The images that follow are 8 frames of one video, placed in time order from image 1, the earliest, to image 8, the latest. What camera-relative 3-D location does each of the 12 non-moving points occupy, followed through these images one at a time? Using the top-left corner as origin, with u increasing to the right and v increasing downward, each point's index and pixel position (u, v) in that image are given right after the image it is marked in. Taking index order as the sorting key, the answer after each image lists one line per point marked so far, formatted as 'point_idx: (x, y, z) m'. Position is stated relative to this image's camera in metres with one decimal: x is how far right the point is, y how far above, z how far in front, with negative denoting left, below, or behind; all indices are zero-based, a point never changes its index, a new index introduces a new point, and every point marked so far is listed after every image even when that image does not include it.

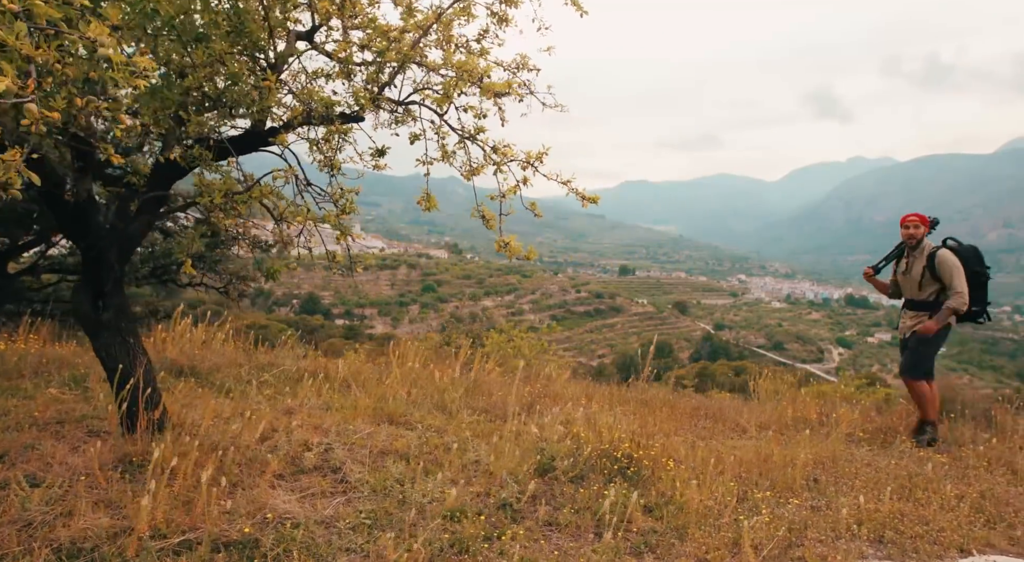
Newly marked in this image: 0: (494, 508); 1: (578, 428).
0: (-0.1, -1.2, +3.7) m
1: (+0.5, -1.1, +5.0) m
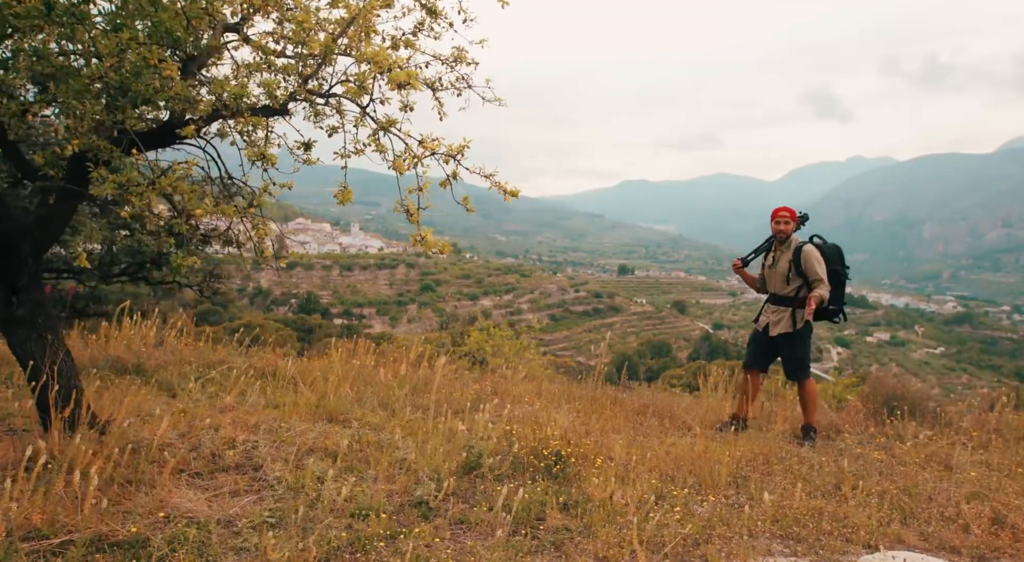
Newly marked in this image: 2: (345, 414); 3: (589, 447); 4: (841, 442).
0: (-0.6, -1.2, +3.6) m
1: (0.0, -1.1, +4.9) m
2: (-1.4, -1.1, +5.7) m
3: (+0.5, -1.1, +4.6) m
4: (+2.7, -1.3, +5.5) m
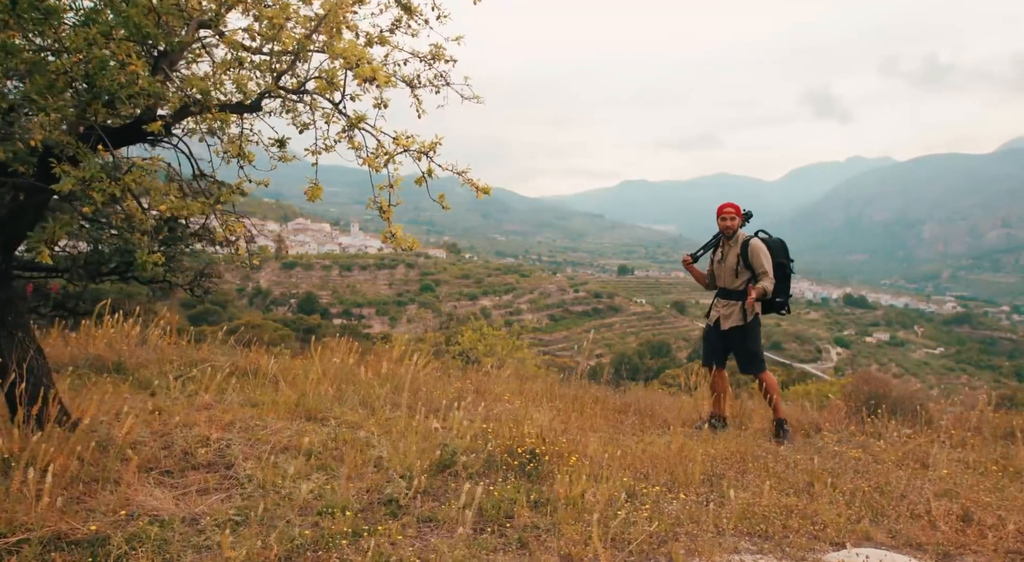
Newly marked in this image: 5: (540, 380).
0: (-0.7, -1.2, +3.6) m
1: (-0.2, -1.1, +4.9) m
2: (-1.6, -1.1, +5.7) m
3: (+0.4, -1.1, +4.6) m
4: (+2.5, -1.3, +5.5) m
5: (+0.4, -1.3, +8.7) m
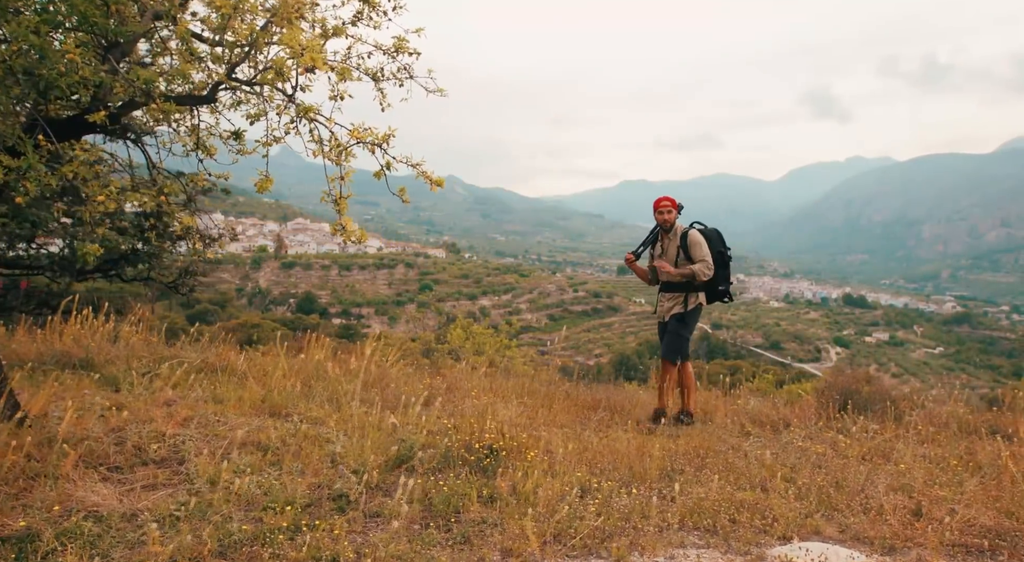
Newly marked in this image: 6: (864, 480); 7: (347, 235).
0: (-1.0, -1.2, +3.6) m
1: (-0.4, -1.0, +4.9) m
2: (-1.9, -1.1, +5.6) m
3: (+0.1, -1.1, +4.6) m
4: (+2.2, -1.3, +5.5) m
5: (+0.1, -1.2, +8.7) m
6: (+2.2, -1.2, +4.2) m
7: (-1.0, +0.3, +4.0) m
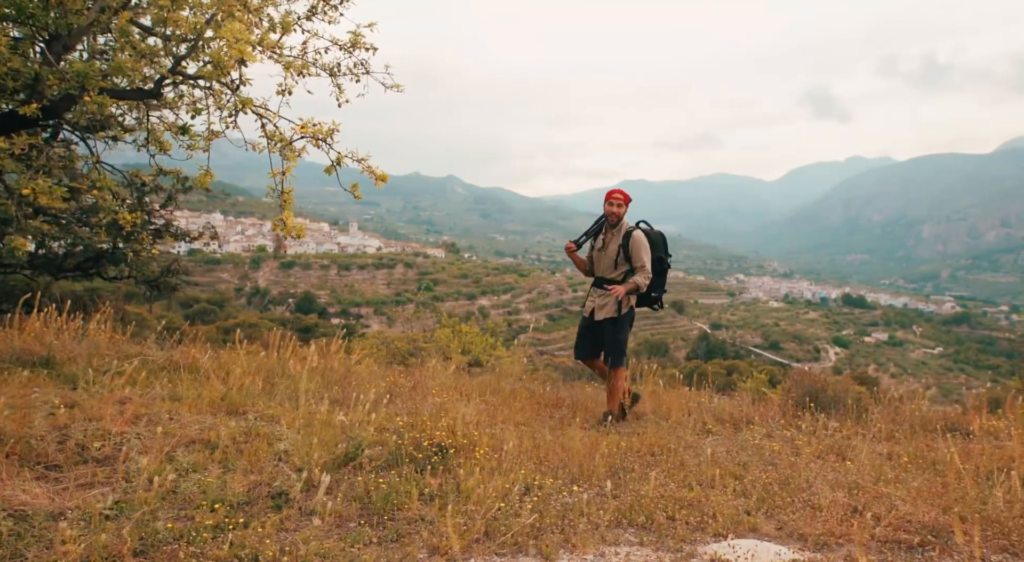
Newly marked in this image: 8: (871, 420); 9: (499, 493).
0: (-1.3, -1.1, +3.6) m
1: (-0.8, -1.0, +4.8) m
2: (-2.2, -1.0, +5.6) m
3: (-0.3, -1.1, +4.6) m
4: (+1.9, -1.2, +5.5) m
5: (-0.3, -1.2, +8.7) m
6: (+1.9, -1.2, +4.2) m
7: (-1.3, +0.3, +3.9) m
8: (+3.3, -1.3, +6.1) m
9: (-0.1, -1.2, +3.7) m
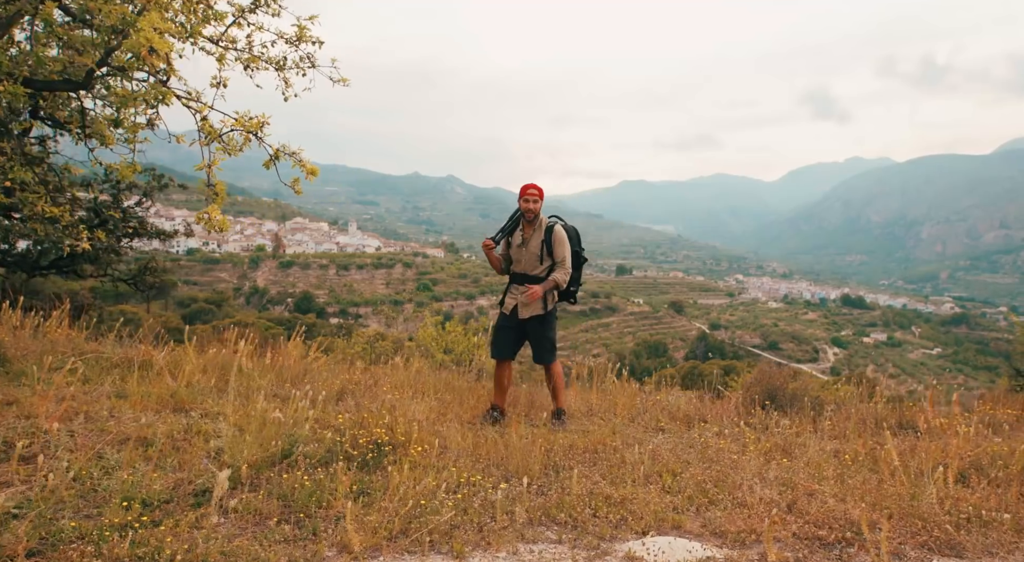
0: (-1.7, -1.1, +3.5) m
1: (-1.2, -1.0, +4.8) m
2: (-2.6, -1.0, +5.5) m
3: (-0.6, -1.0, +4.5) m
4: (+1.5, -1.2, +5.4) m
5: (-0.7, -1.2, +8.6) m
6: (+1.5, -1.2, +4.1) m
7: (-1.7, +0.3, +3.9) m
8: (+2.8, -1.2, +6.1) m
9: (-0.5, -1.1, +3.6) m
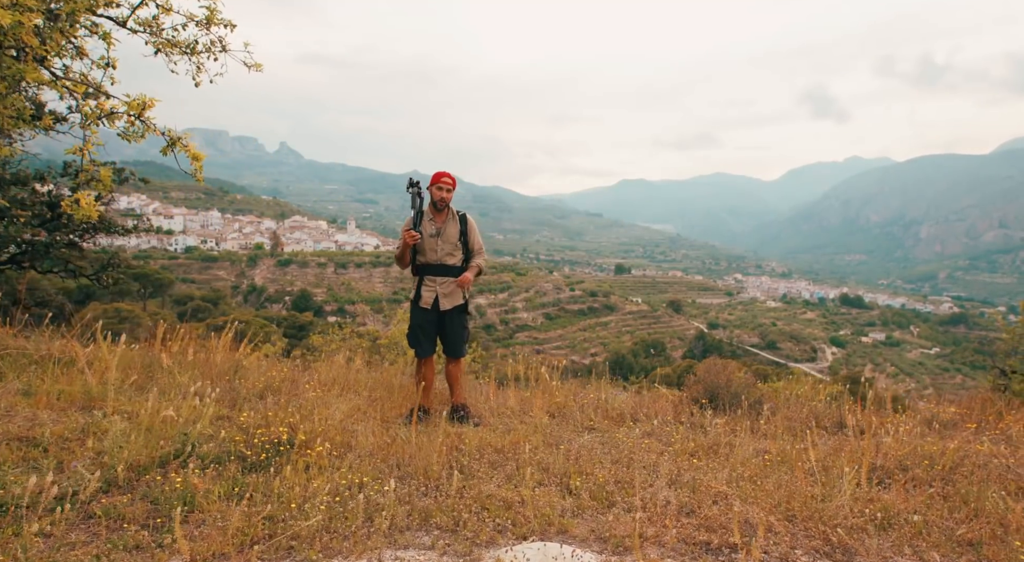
0: (-2.3, -1.1, +3.3) m
1: (-1.8, -0.9, +4.6) m
2: (-3.2, -0.9, +5.3) m
3: (-1.2, -1.0, +4.3) m
4: (+0.9, -1.2, +5.3) m
5: (-1.4, -1.1, +8.4) m
6: (+0.9, -1.2, +4.0) m
7: (-2.2, +0.4, +3.7) m
8: (+2.2, -1.2, +6.0) m
9: (-1.0, -1.1, +3.4) m
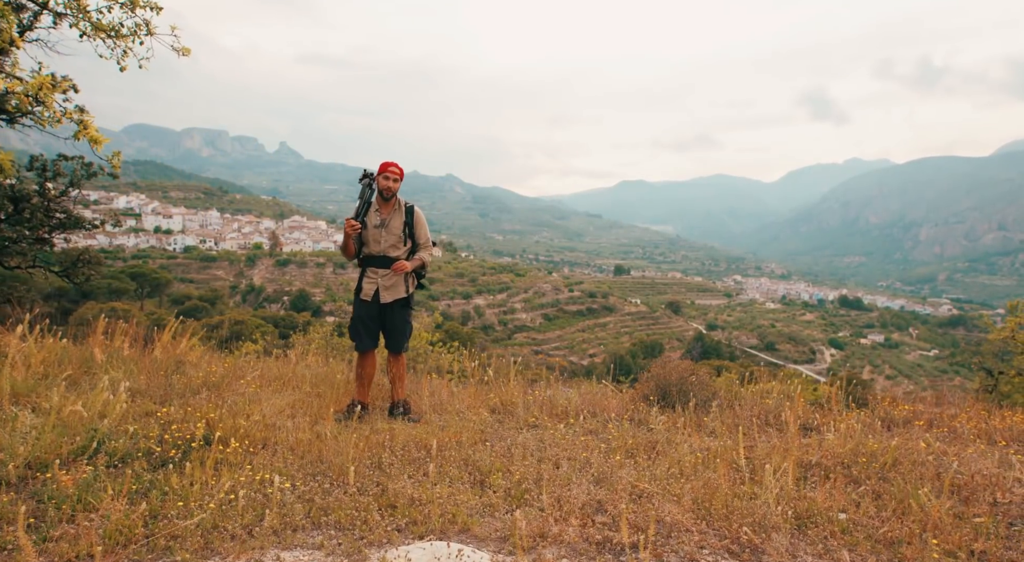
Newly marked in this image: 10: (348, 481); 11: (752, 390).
0: (-2.7, -1.0, +3.1) m
1: (-2.2, -0.9, +4.5) m
2: (-3.7, -0.9, +5.1) m
3: (-1.7, -0.9, +4.2) m
4: (+0.4, -1.1, +5.2) m
5: (-1.9, -1.1, +8.3) m
6: (+0.4, -1.1, +3.9) m
7: (-2.7, +0.4, +3.5) m
8: (+1.7, -1.1, +5.8) m
9: (-1.5, -1.0, +3.3) m
10: (-0.8, -1.1, +3.5) m
11: (+2.3, -1.1, +6.6) m
